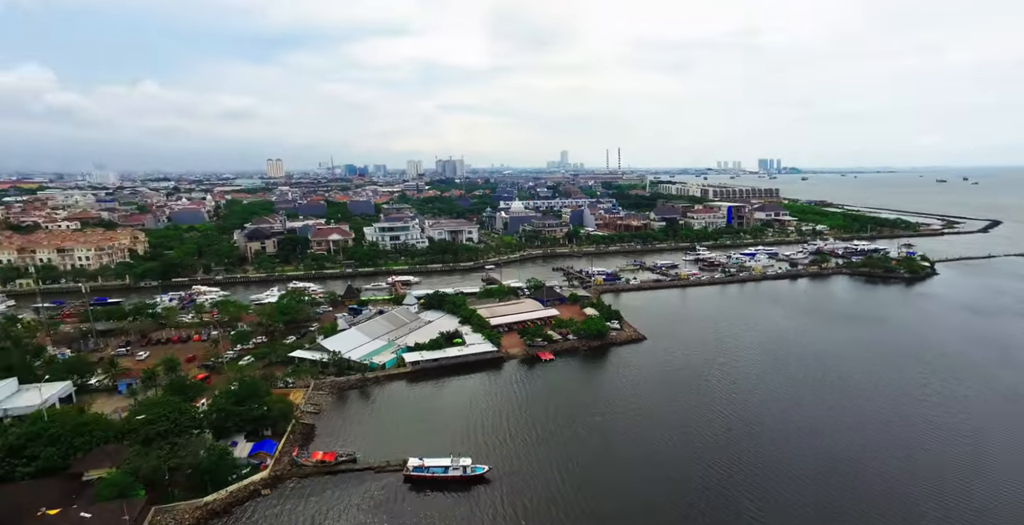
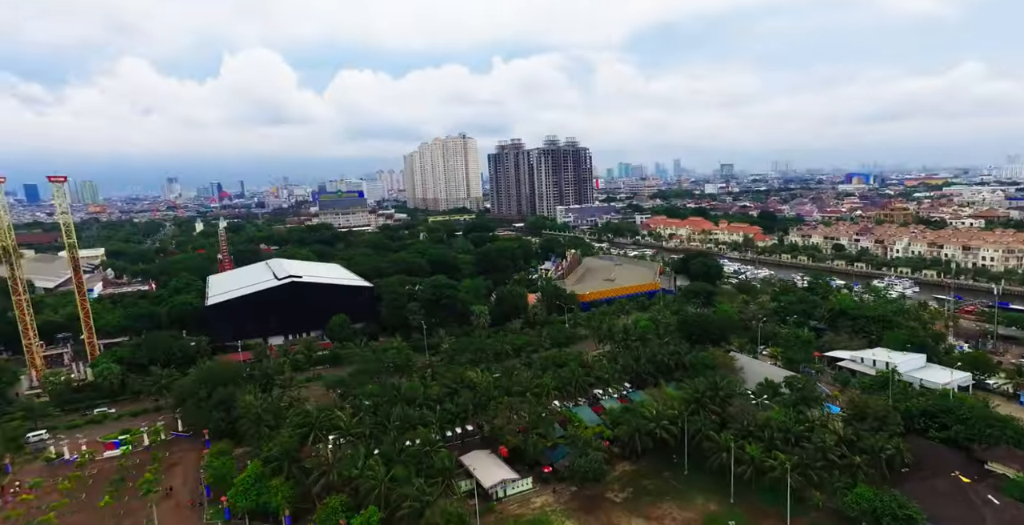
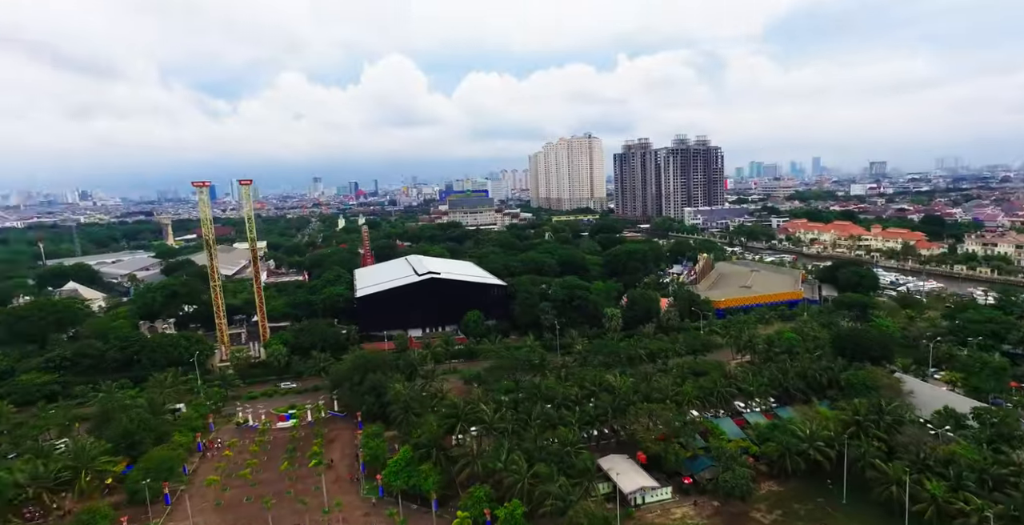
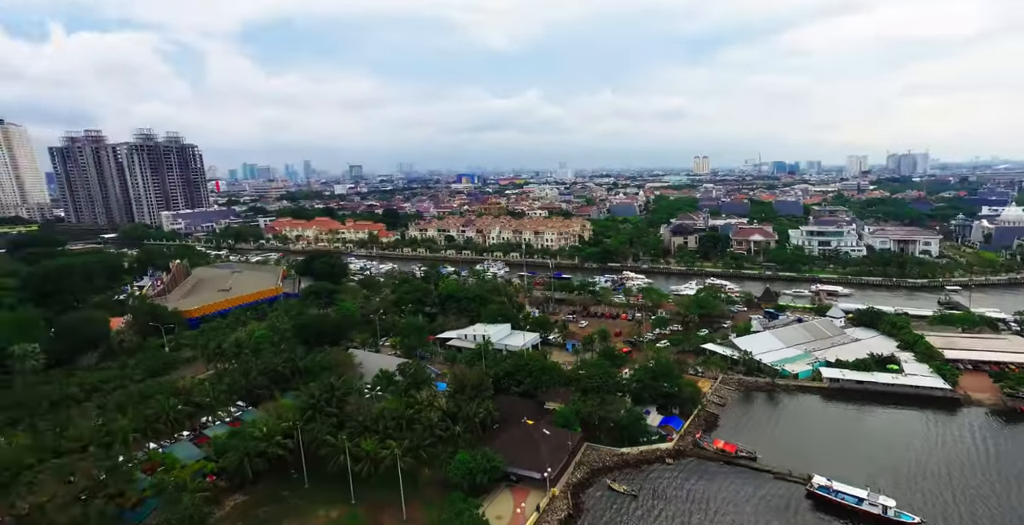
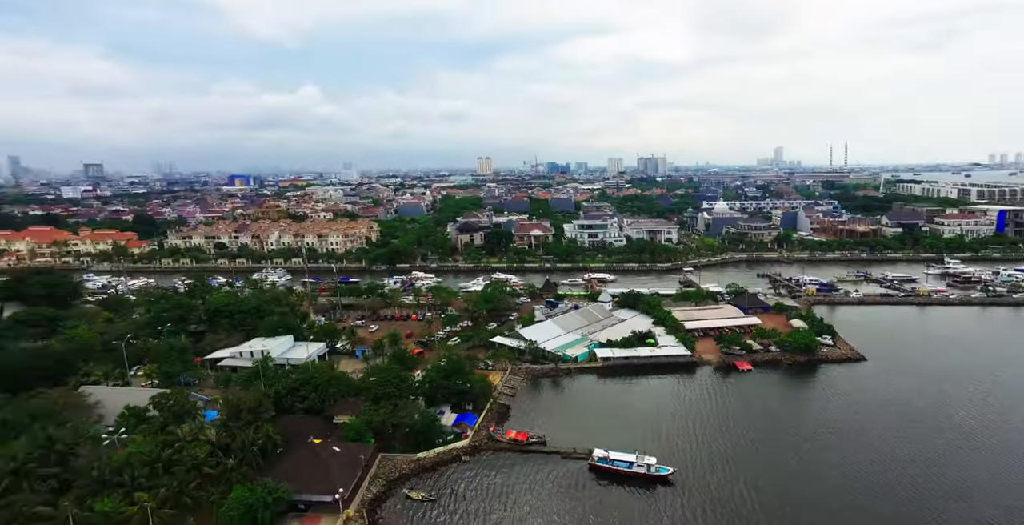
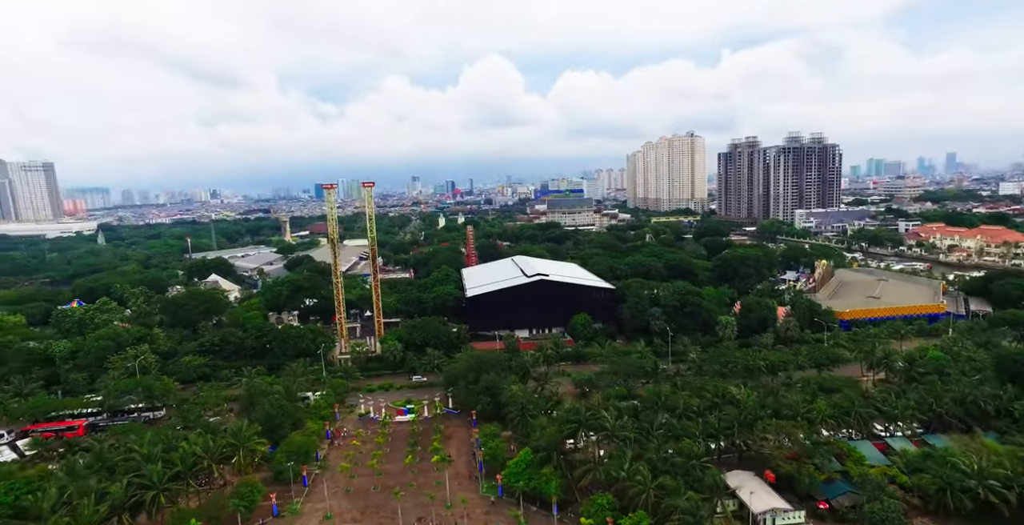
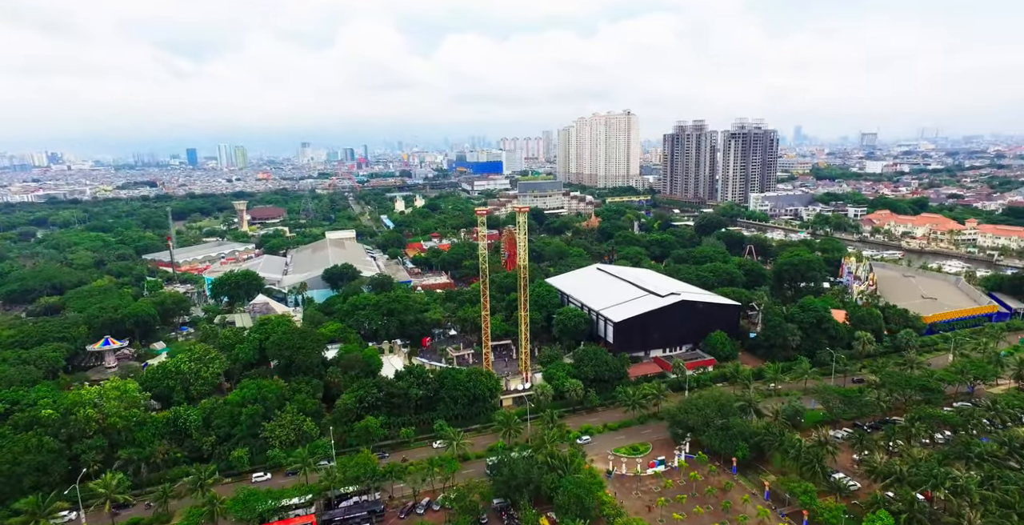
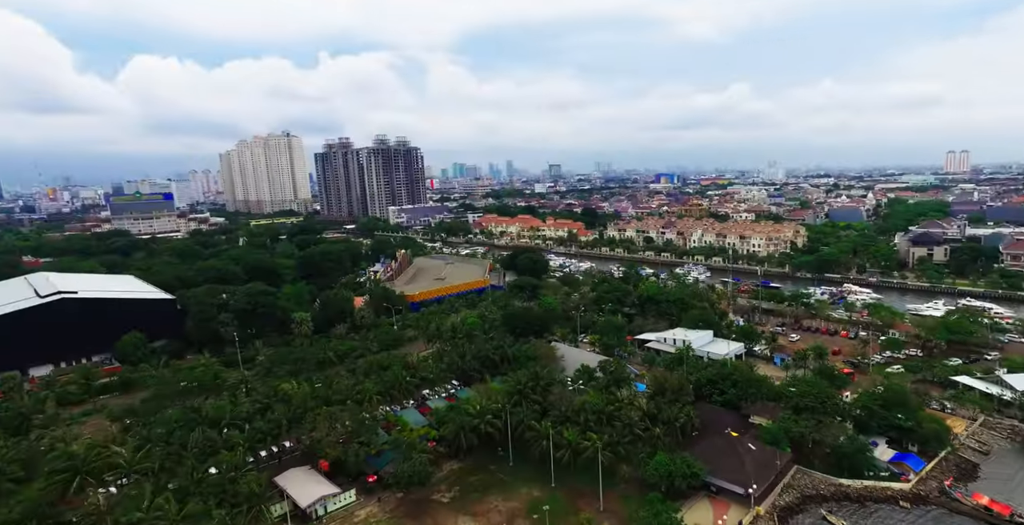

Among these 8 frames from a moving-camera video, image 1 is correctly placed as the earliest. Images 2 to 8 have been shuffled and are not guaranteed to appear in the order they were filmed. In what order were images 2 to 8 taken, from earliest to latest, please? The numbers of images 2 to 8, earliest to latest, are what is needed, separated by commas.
5, 4, 8, 2, 3, 6, 7
